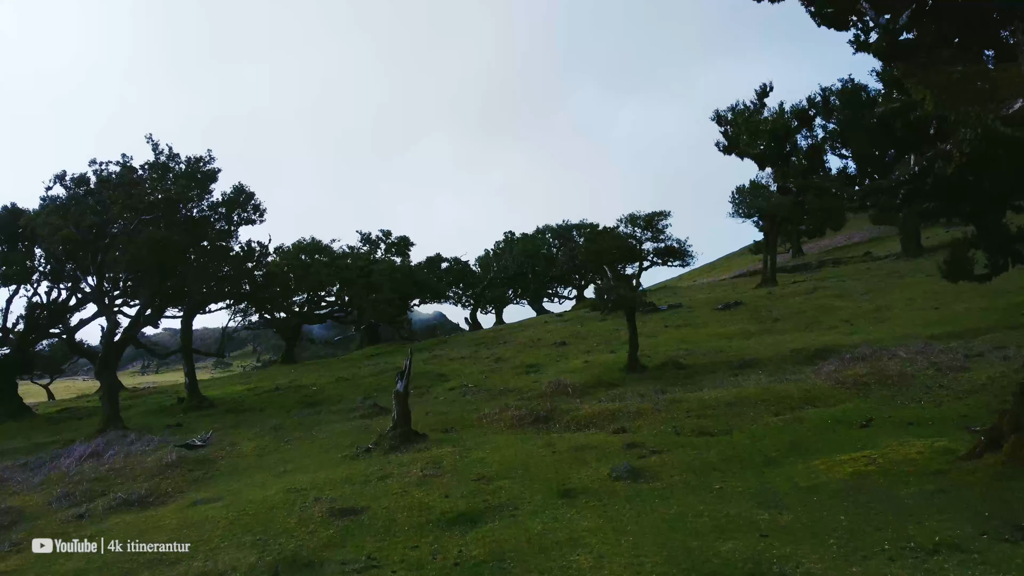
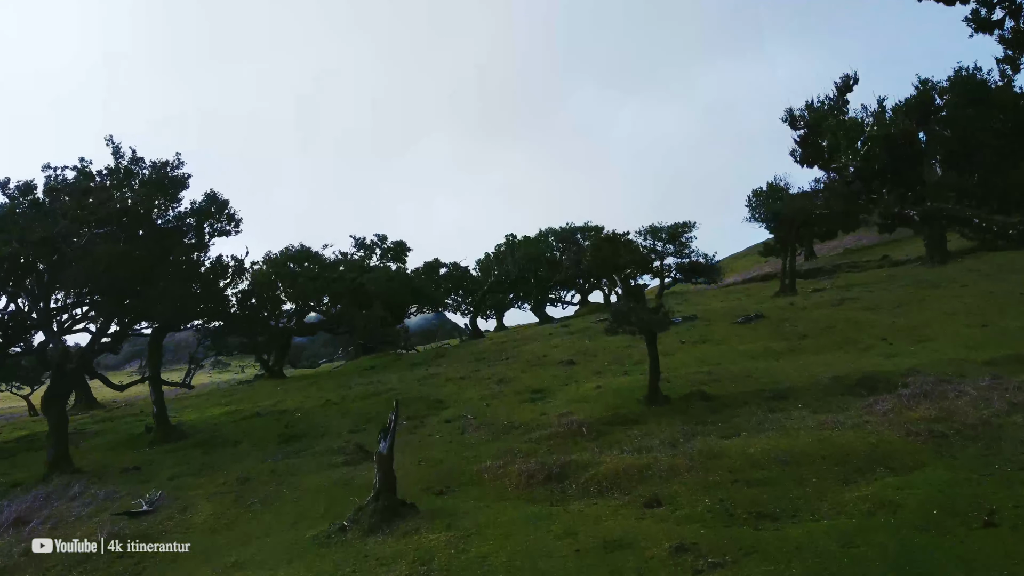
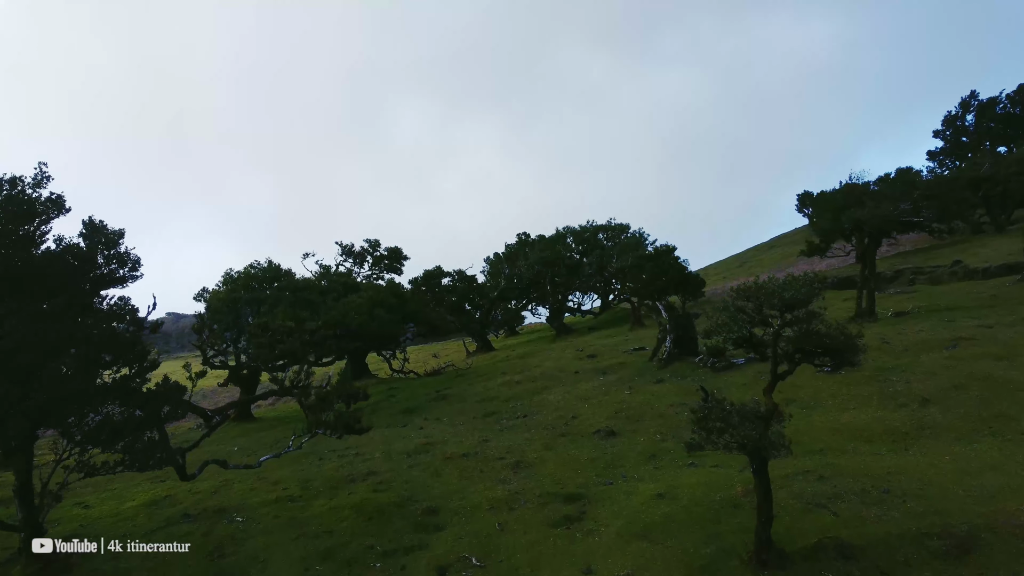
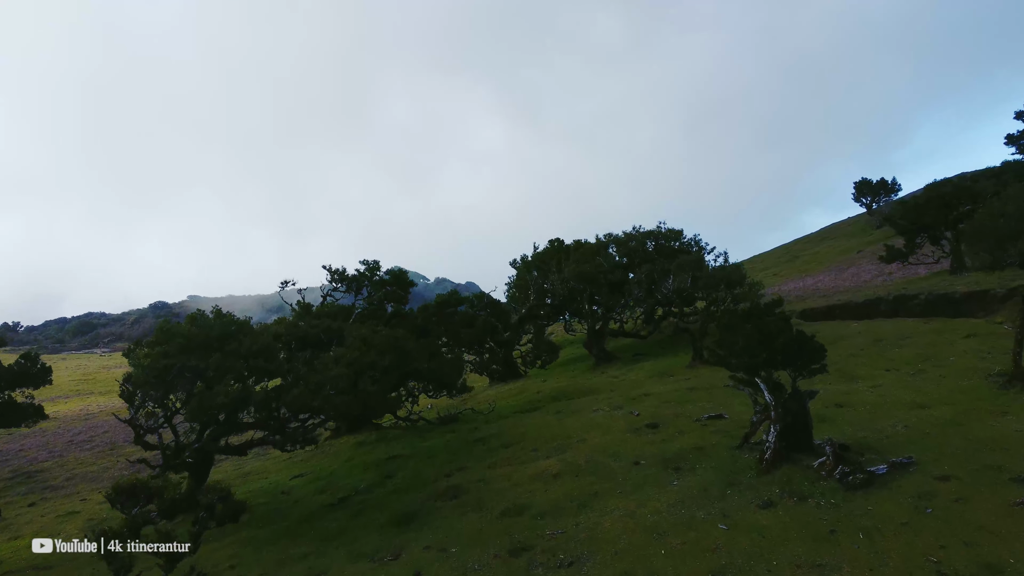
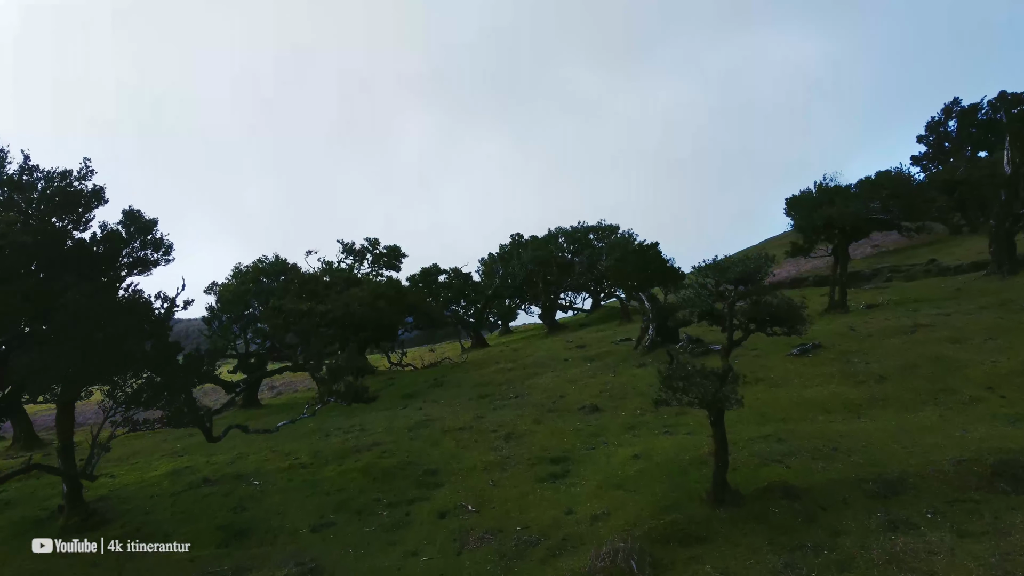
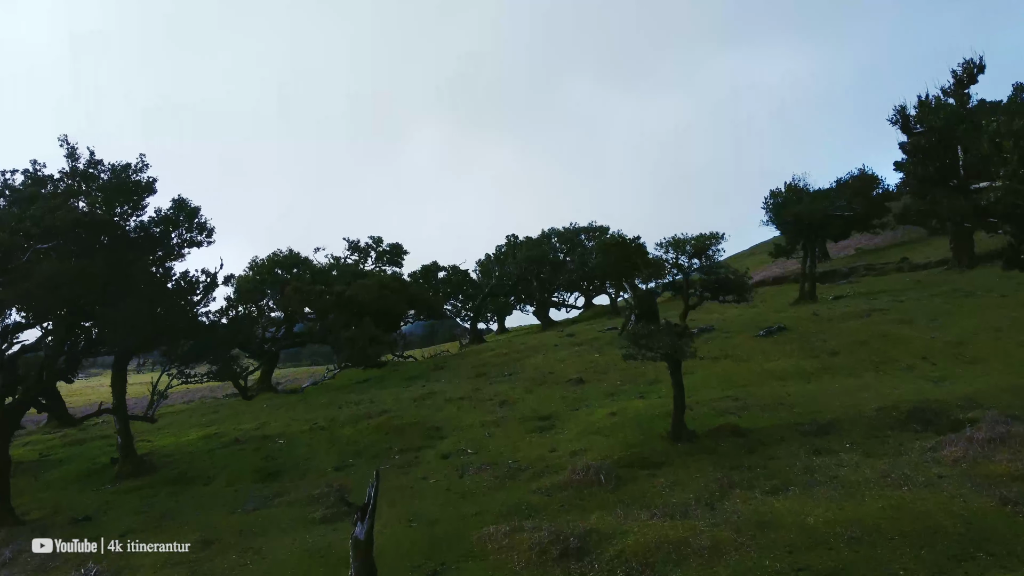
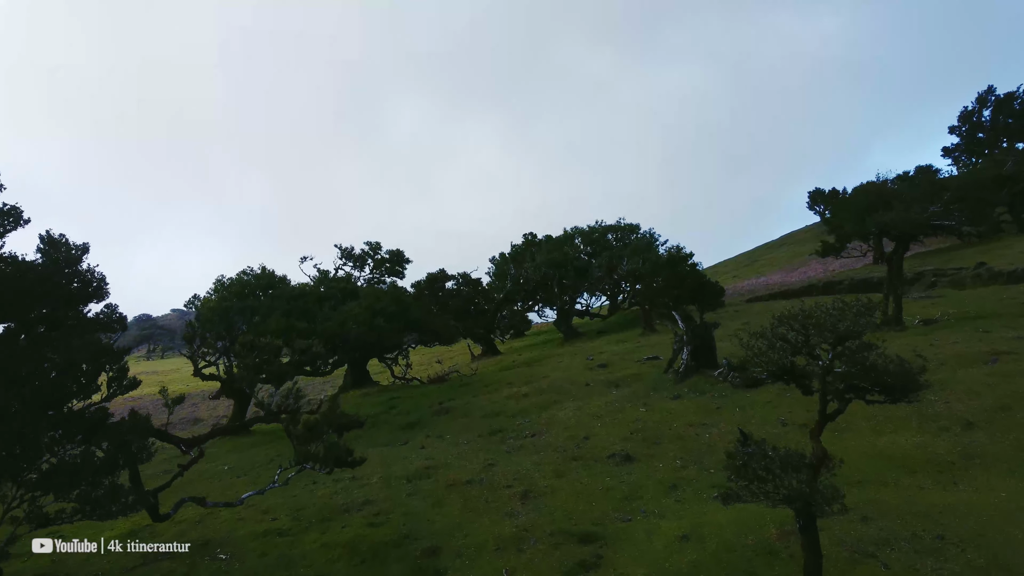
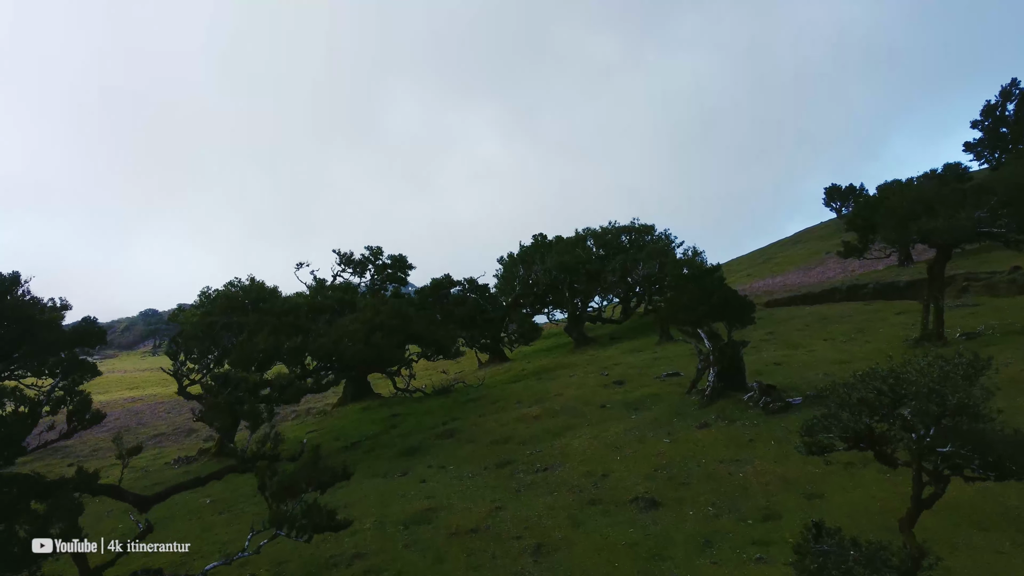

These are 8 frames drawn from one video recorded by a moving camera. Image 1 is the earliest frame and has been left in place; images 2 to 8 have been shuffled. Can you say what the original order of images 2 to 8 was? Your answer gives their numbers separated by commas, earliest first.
2, 6, 5, 3, 7, 8, 4
